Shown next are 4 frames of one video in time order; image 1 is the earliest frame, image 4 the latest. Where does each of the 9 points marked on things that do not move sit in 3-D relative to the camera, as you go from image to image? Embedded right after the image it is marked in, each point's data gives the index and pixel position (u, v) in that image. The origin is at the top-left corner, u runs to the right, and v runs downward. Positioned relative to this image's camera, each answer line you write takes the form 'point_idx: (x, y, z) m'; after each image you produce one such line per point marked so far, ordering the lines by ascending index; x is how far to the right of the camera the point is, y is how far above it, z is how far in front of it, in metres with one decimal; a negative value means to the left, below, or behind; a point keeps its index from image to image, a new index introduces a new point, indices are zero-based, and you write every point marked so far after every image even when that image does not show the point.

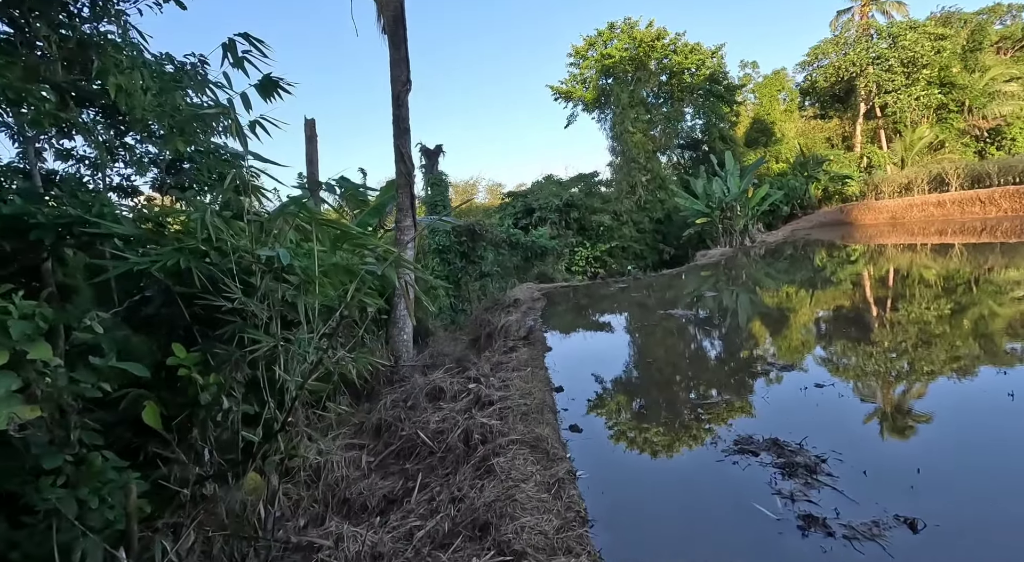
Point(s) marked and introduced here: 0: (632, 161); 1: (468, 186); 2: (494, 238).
0: (+2.4, +2.4, +12.8) m
1: (-1.3, +2.8, +19.0) m
2: (-0.2, +0.5, +7.5) m
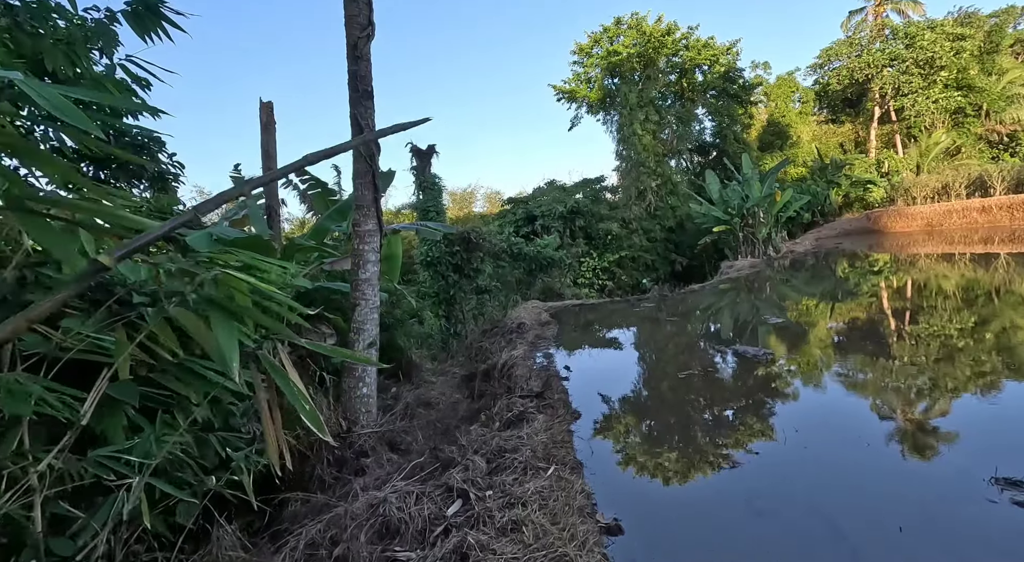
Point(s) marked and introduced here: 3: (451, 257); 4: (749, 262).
0: (+2.4, +2.1, +11.8) m
1: (-1.3, +2.5, +18.0) m
2: (-0.2, +0.3, +6.5) m
3: (-0.6, +0.2, +6.3) m
4: (+4.2, +0.3, +11.1) m
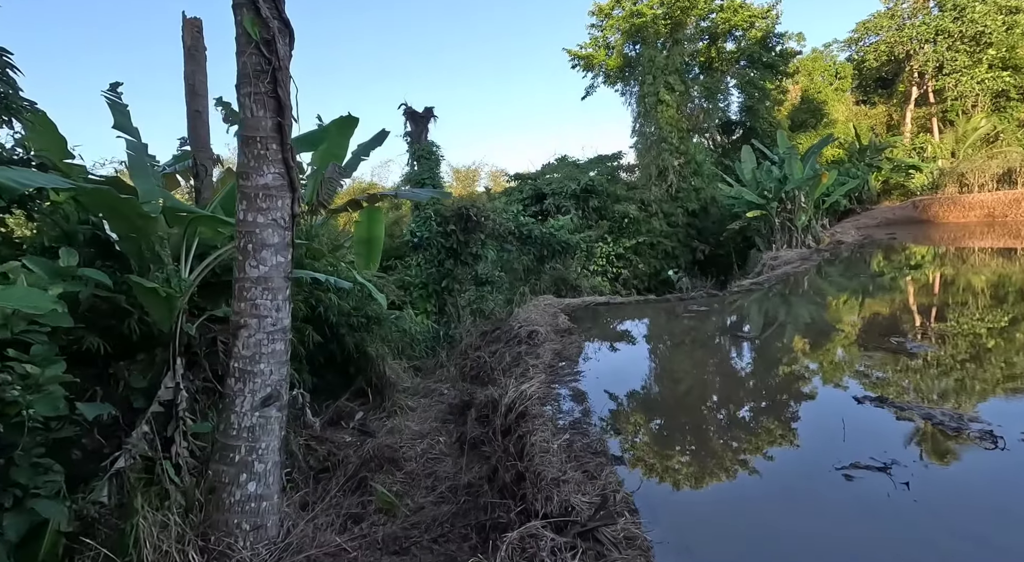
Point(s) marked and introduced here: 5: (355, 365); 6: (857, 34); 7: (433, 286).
0: (+2.5, +2.3, +10.6) m
1: (-1.1, +2.9, +16.8) m
2: (-0.2, +0.5, +5.4) m
3: (-0.6, +0.3, +5.2) m
4: (+4.3, +0.4, +9.9) m
5: (-1.0, -0.5, +3.8) m
6: (+9.6, +6.9, +17.8) m
7: (-0.6, 0.0, +5.2) m
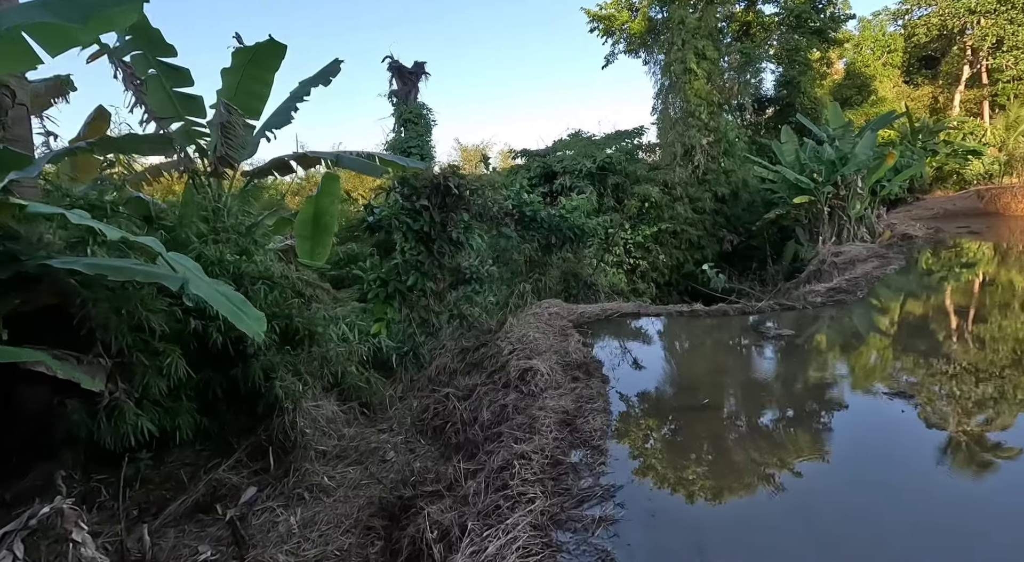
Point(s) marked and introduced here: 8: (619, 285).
0: (+2.6, +2.4, +9.3) m
1: (-0.9, +3.3, +15.5) m
2: (-0.2, +0.5, +4.2) m
3: (-0.6, +0.4, +4.0) m
4: (+4.4, +0.5, +8.6) m
5: (-1.0, -0.5, +2.6) m
6: (+10.0, +7.0, +16.3) m
7: (-0.7, 0.0, +4.0) m
8: (+1.3, 0.0, +7.8) m
